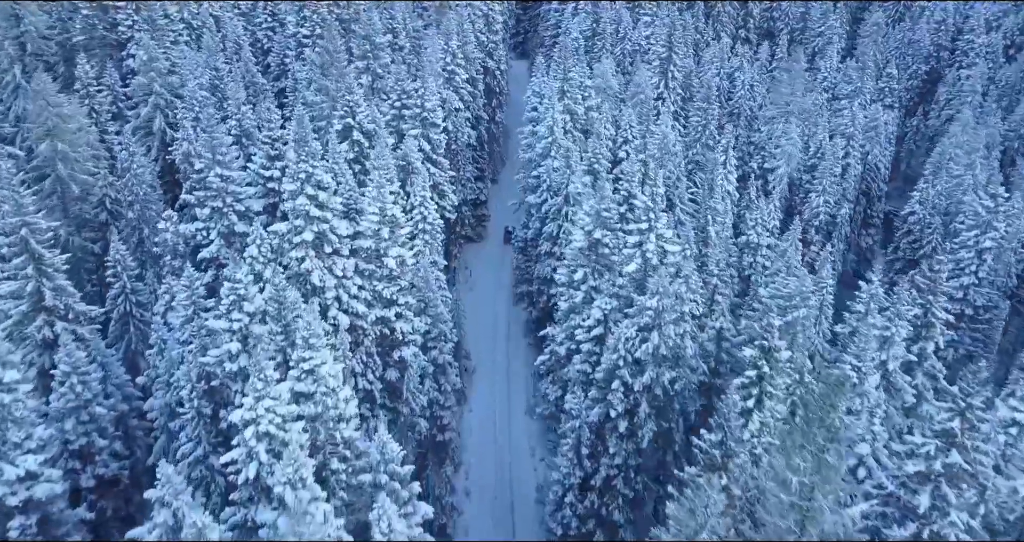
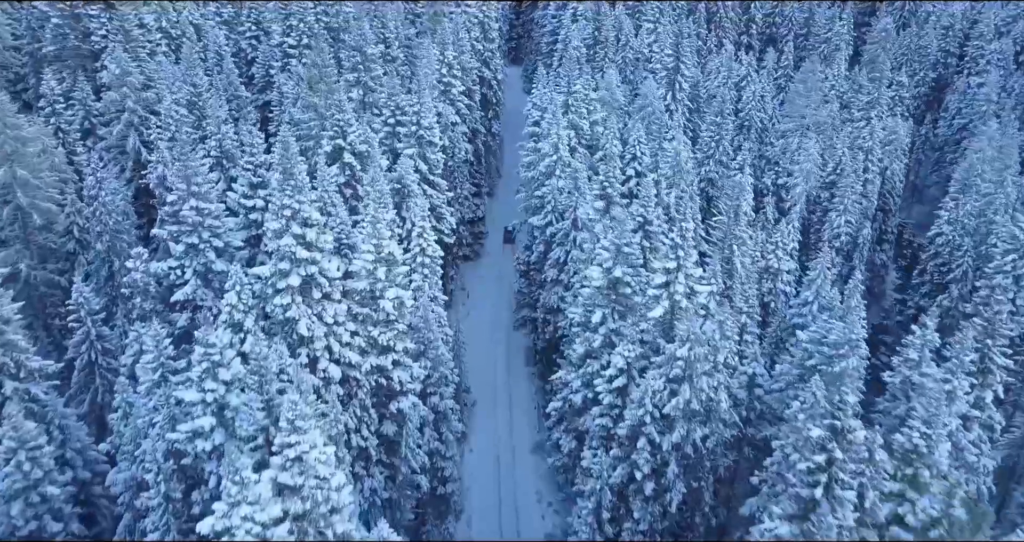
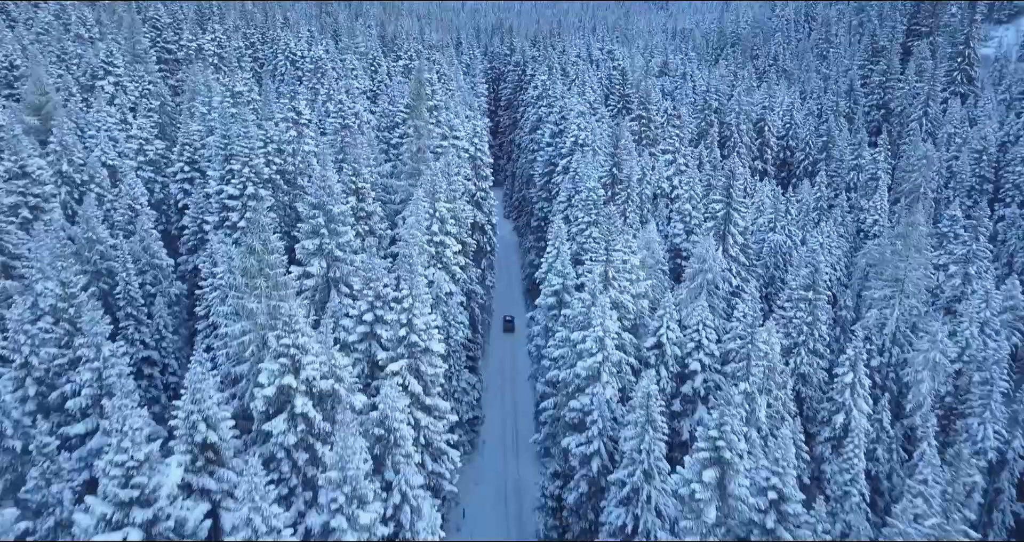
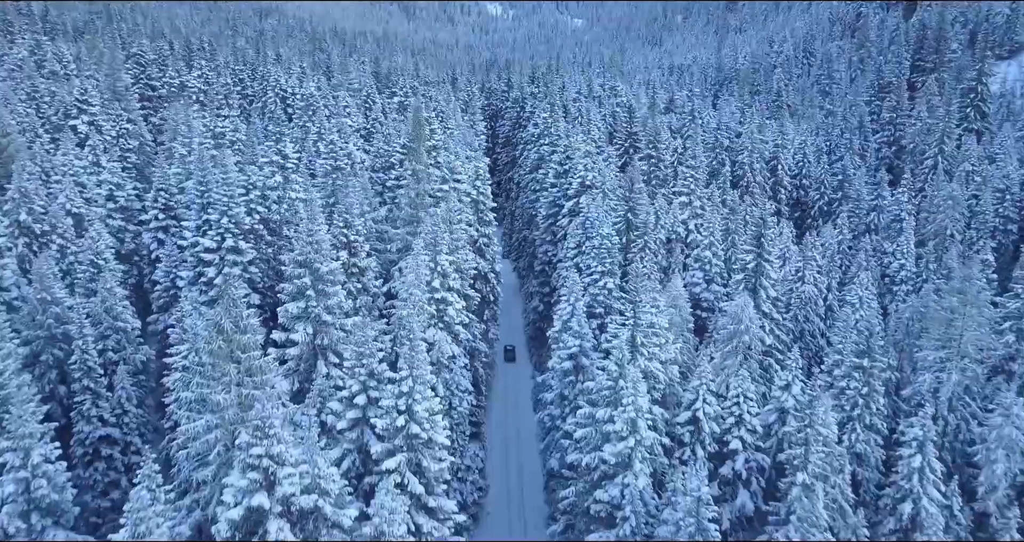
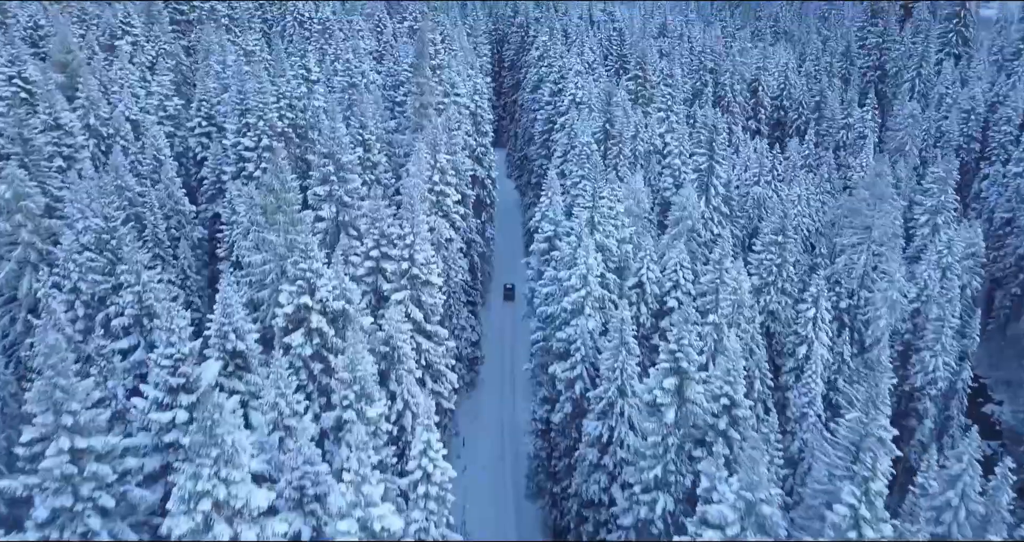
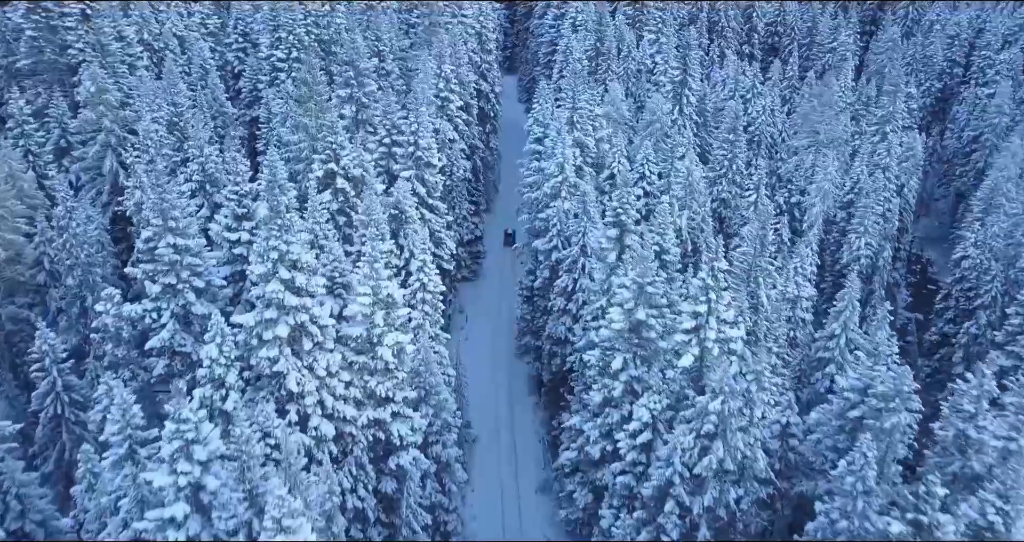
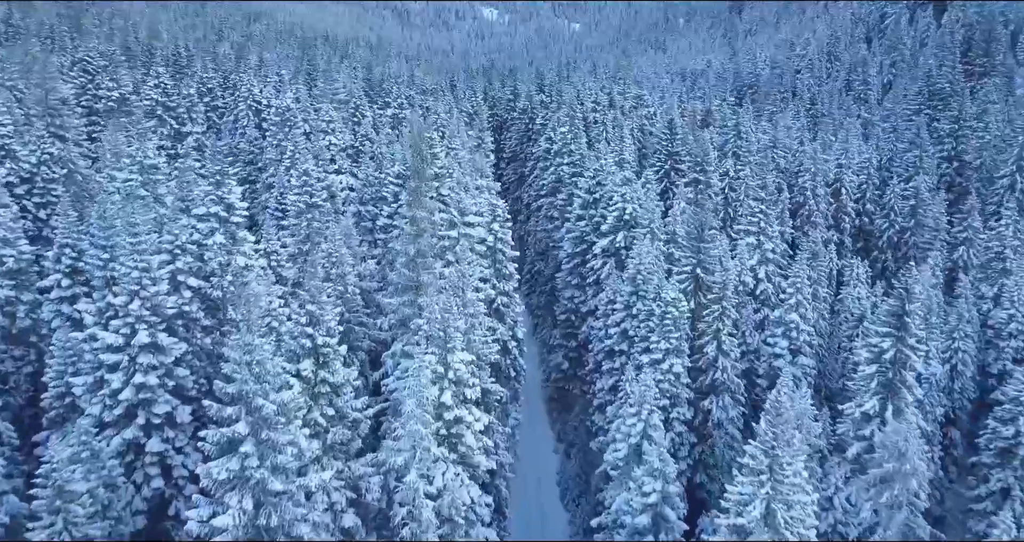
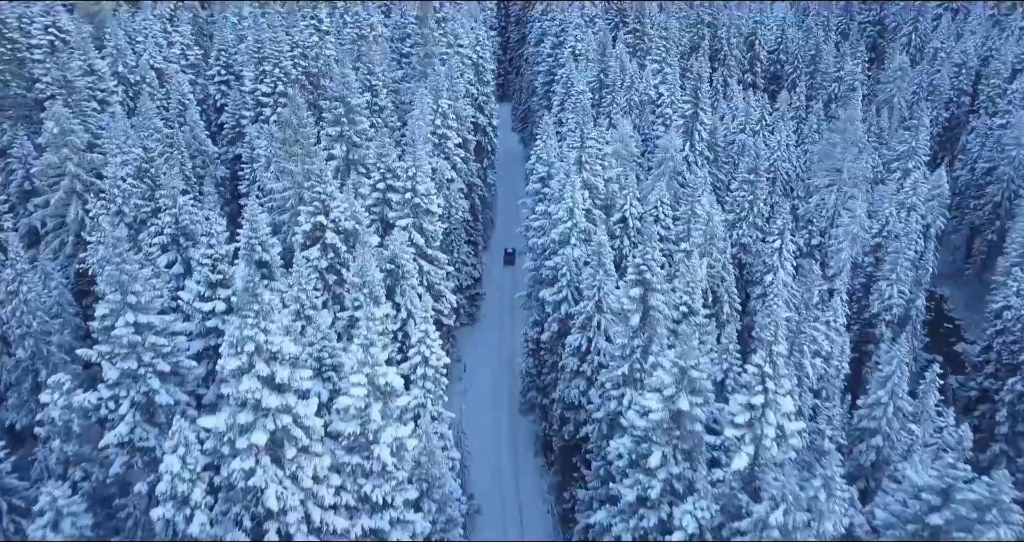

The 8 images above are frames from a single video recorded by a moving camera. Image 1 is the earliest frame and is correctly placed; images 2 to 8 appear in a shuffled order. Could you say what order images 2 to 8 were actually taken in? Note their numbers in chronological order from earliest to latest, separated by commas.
2, 6, 8, 5, 3, 4, 7
